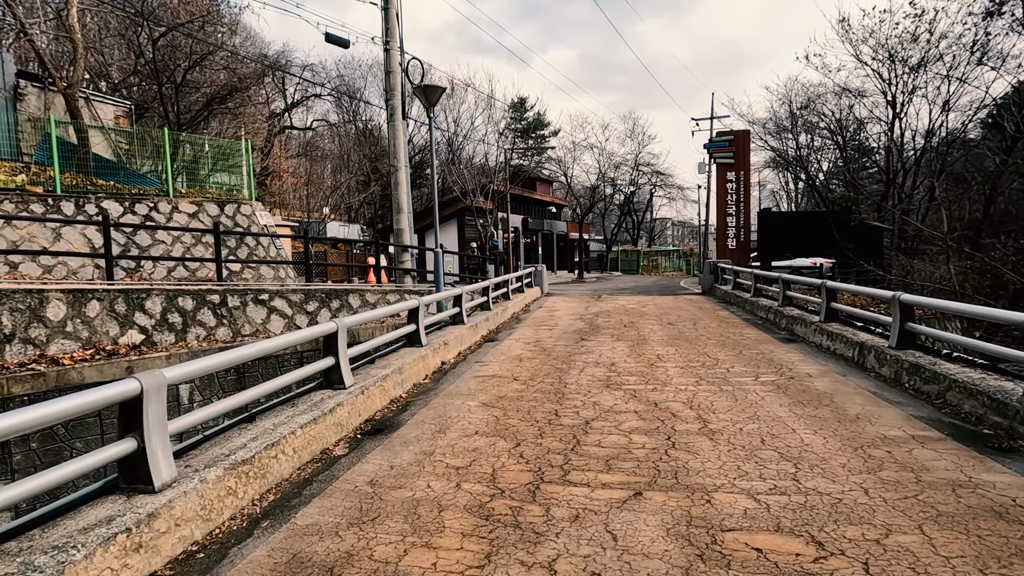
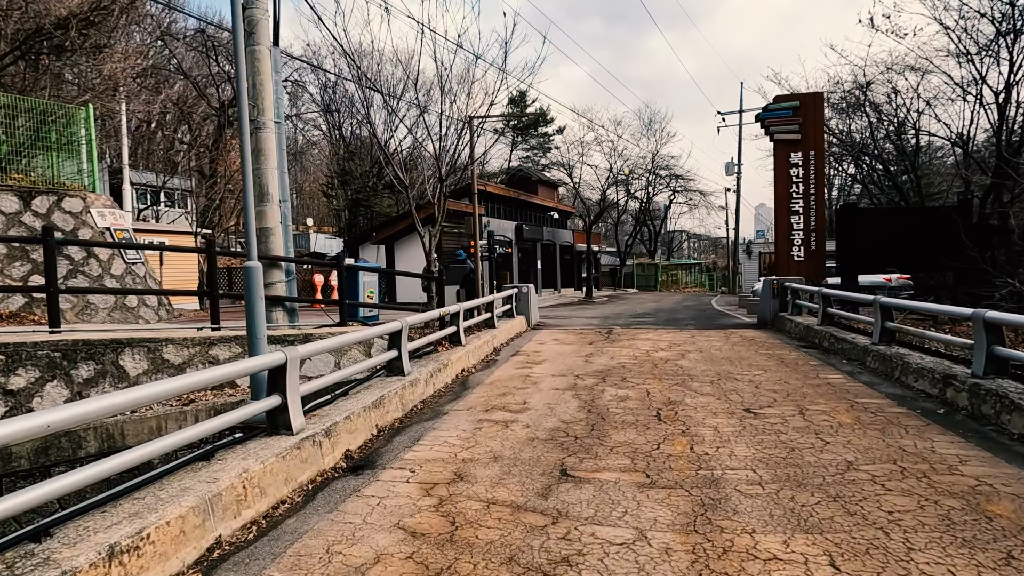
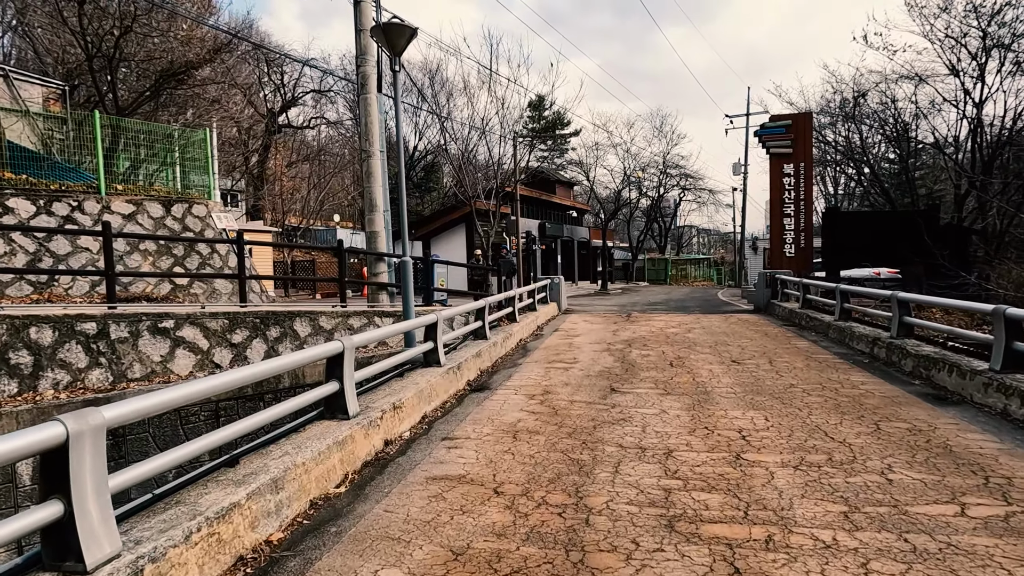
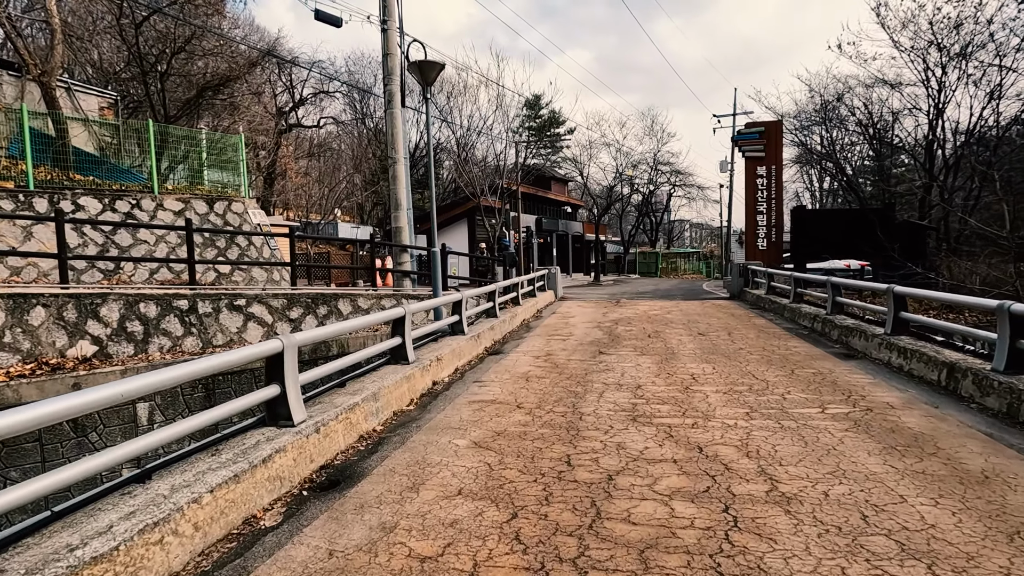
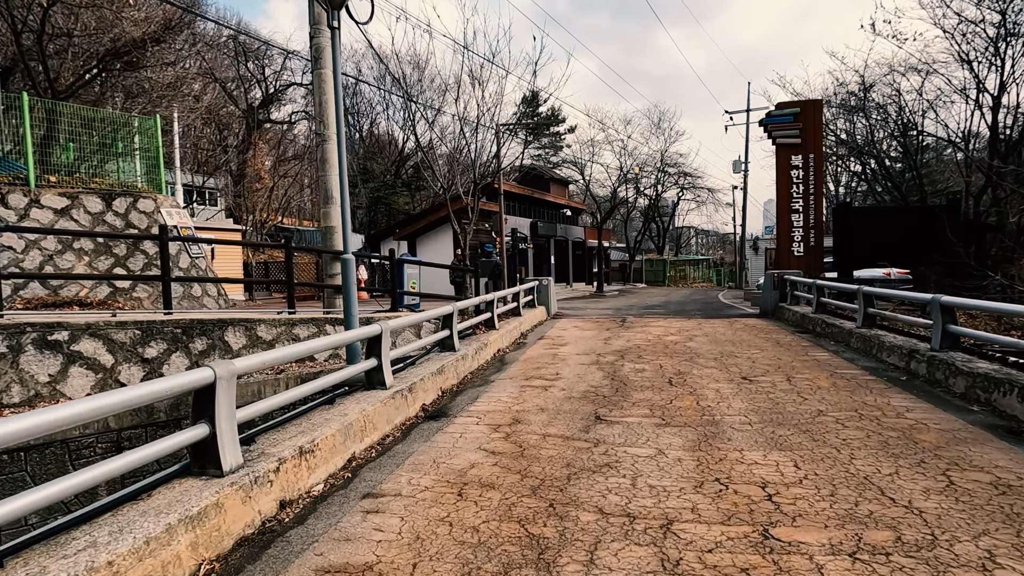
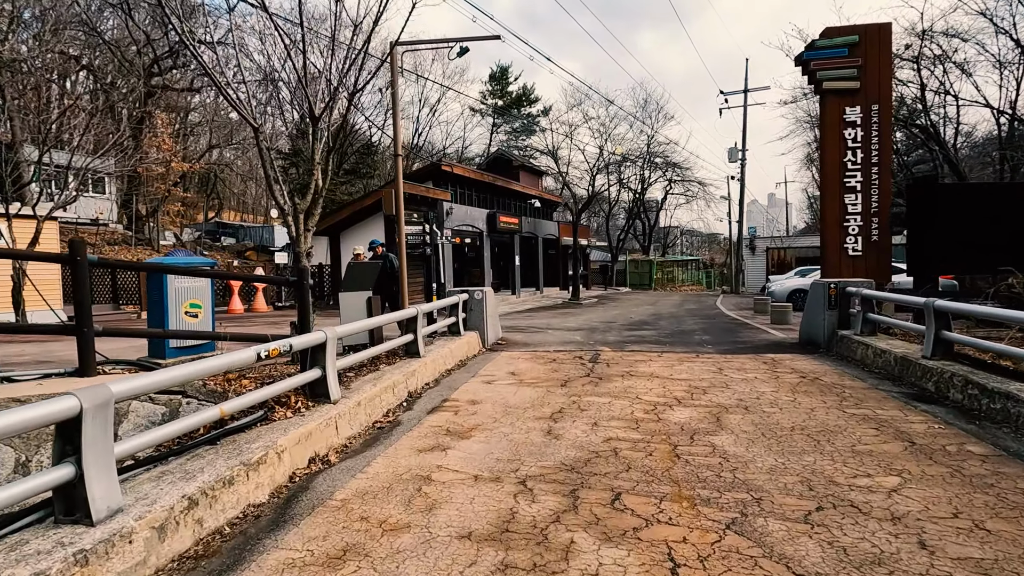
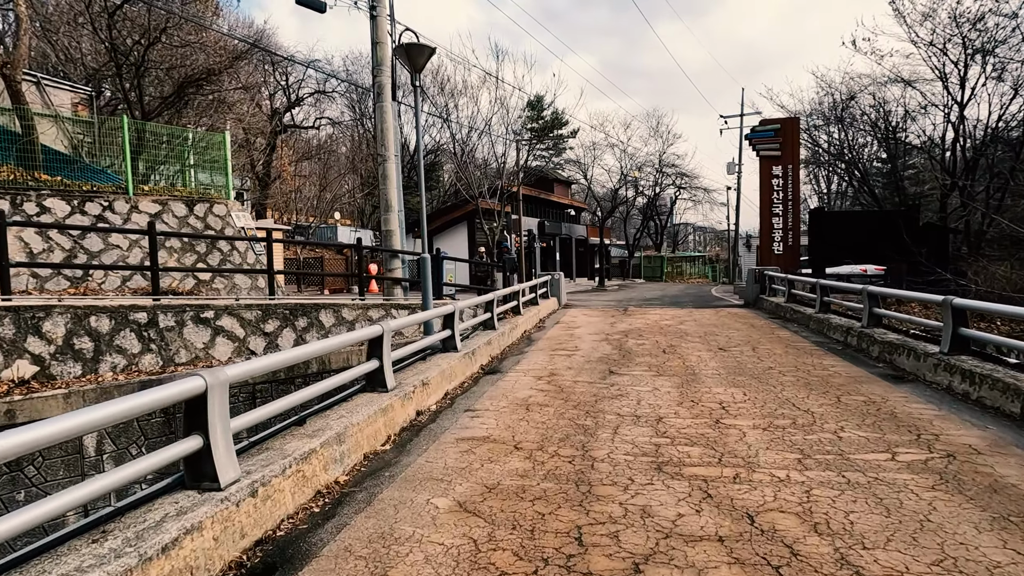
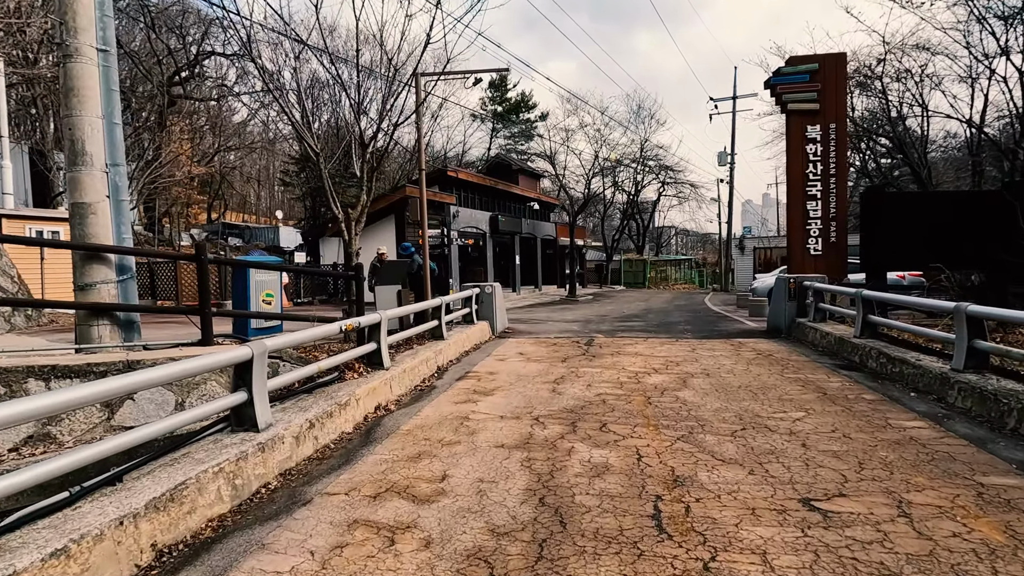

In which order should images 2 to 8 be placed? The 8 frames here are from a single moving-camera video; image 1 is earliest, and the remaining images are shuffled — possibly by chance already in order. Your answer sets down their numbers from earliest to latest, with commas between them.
4, 7, 3, 5, 2, 8, 6
